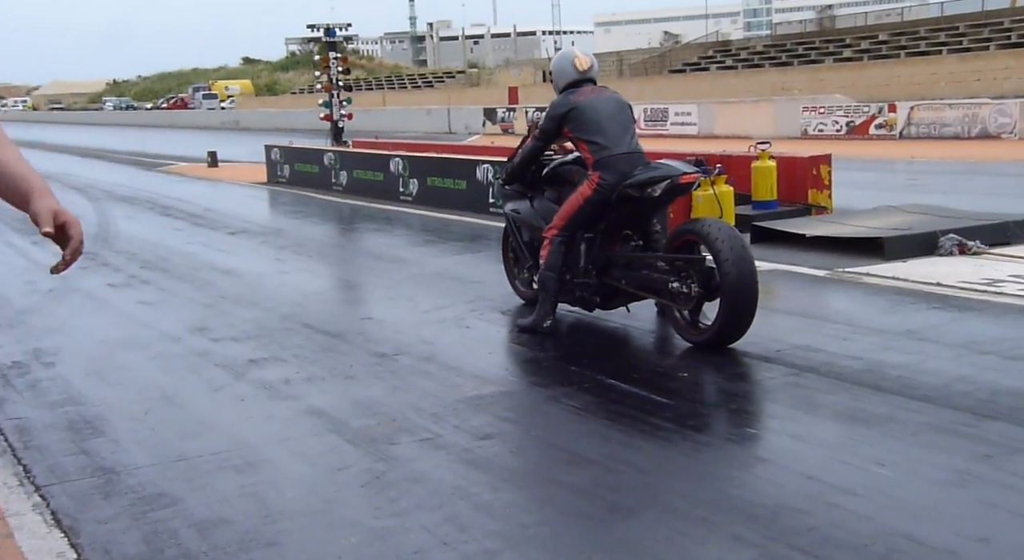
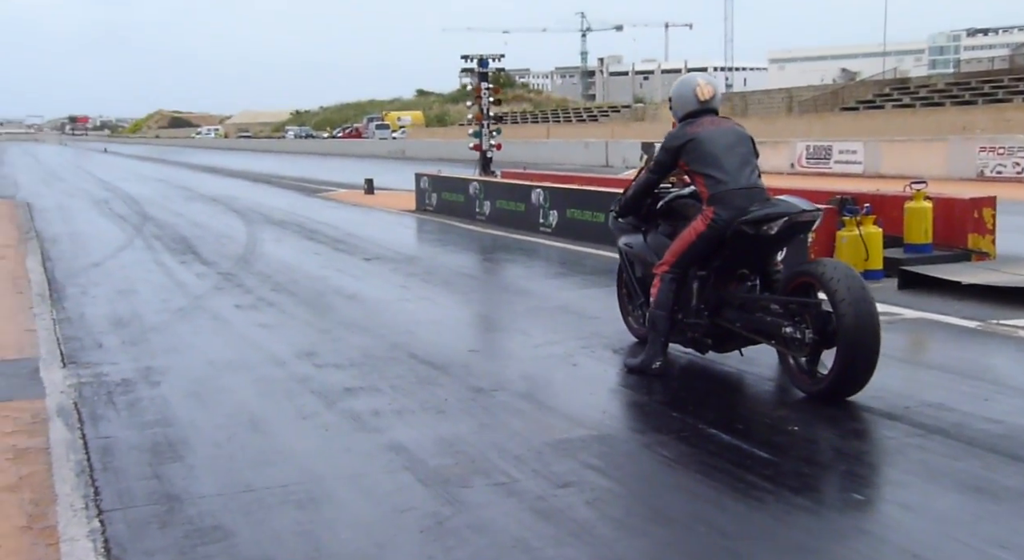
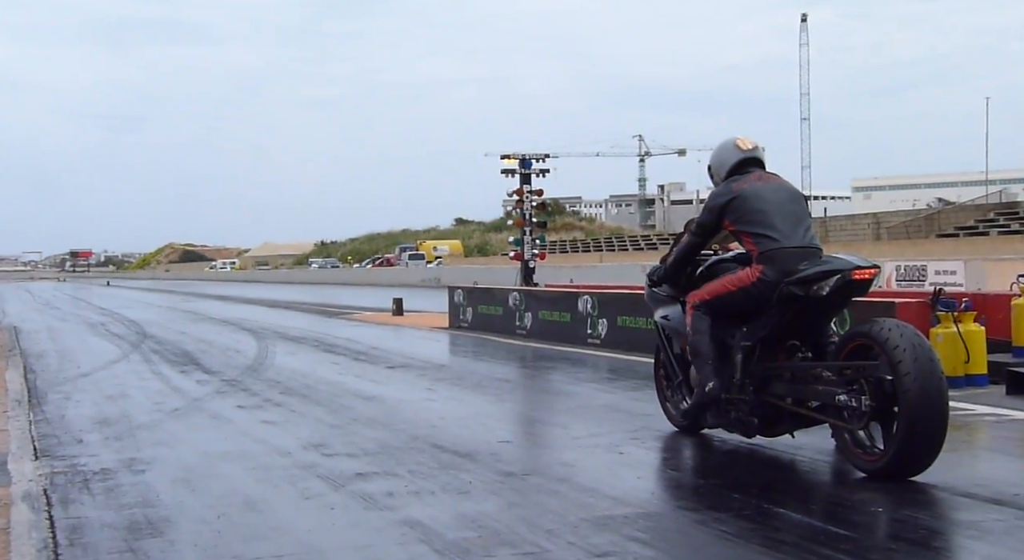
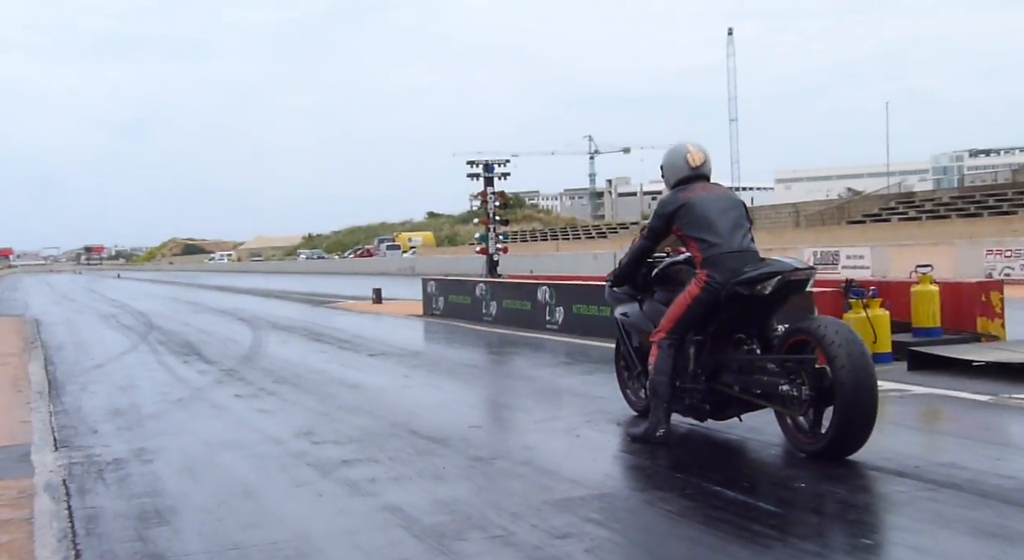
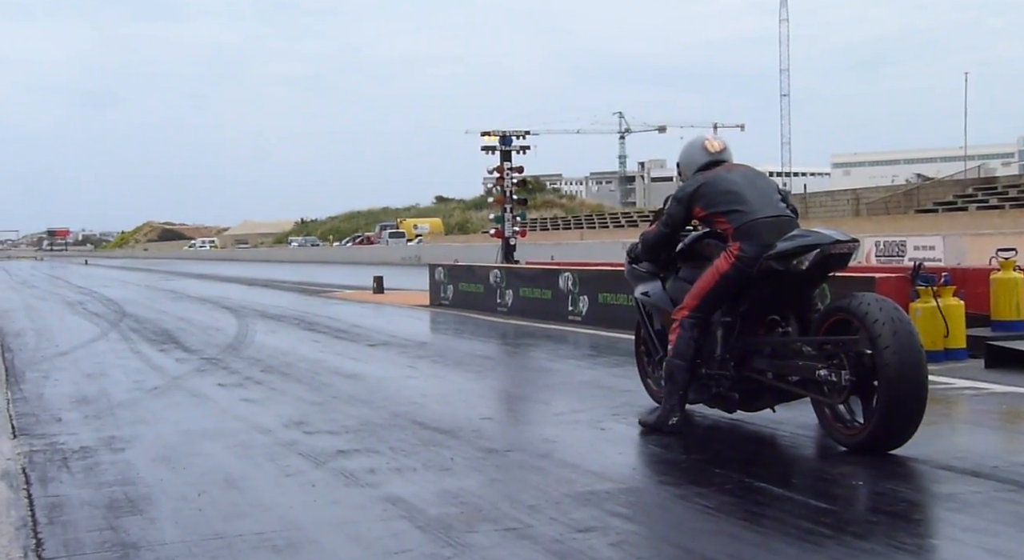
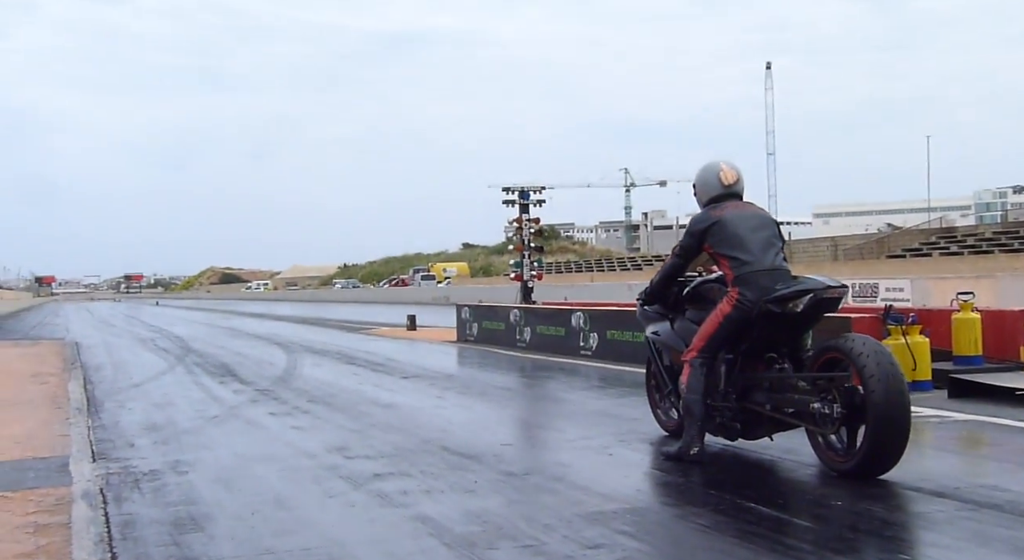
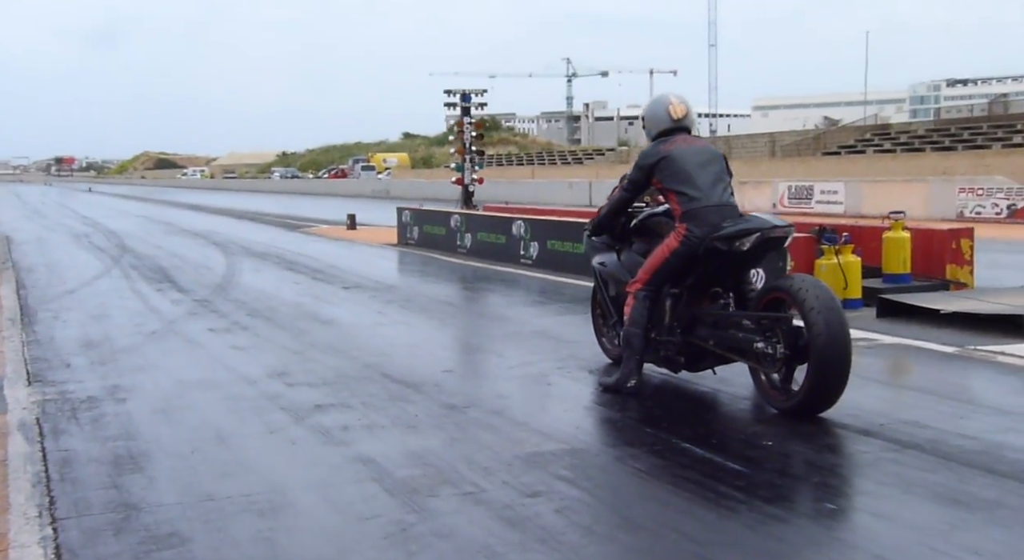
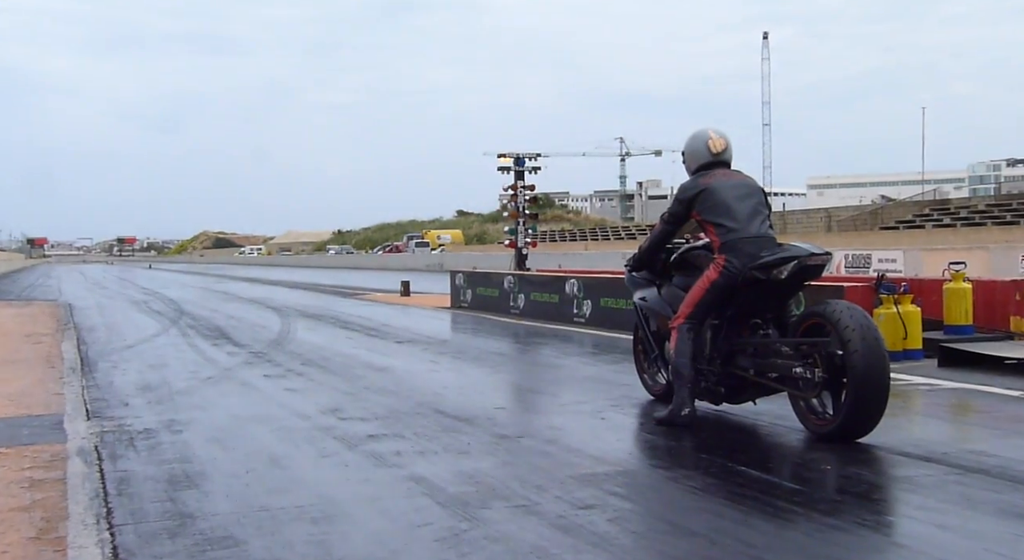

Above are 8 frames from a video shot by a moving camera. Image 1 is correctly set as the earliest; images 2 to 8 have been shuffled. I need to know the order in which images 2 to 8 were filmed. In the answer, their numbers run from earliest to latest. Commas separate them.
2, 7, 4, 6, 8, 3, 5
